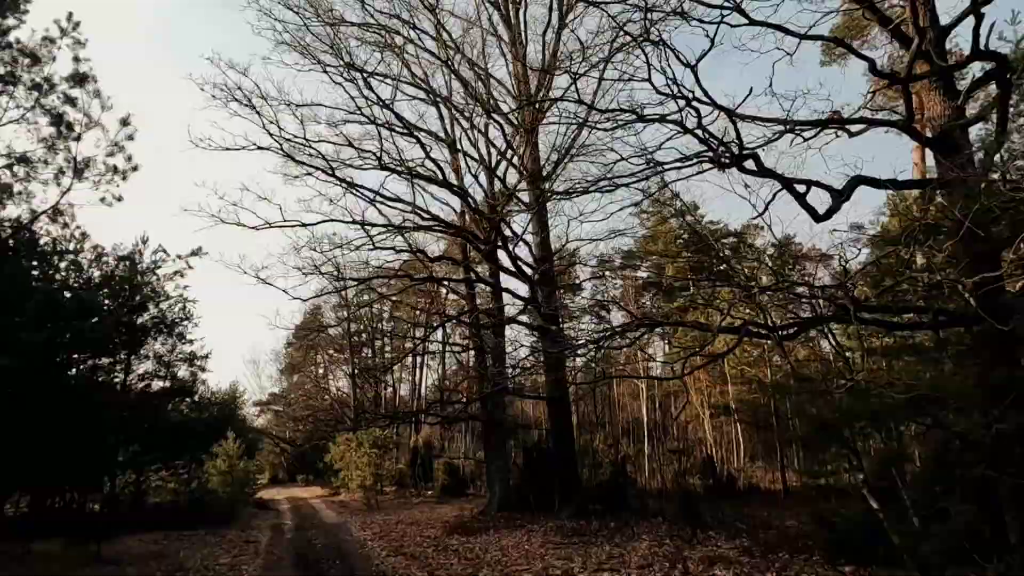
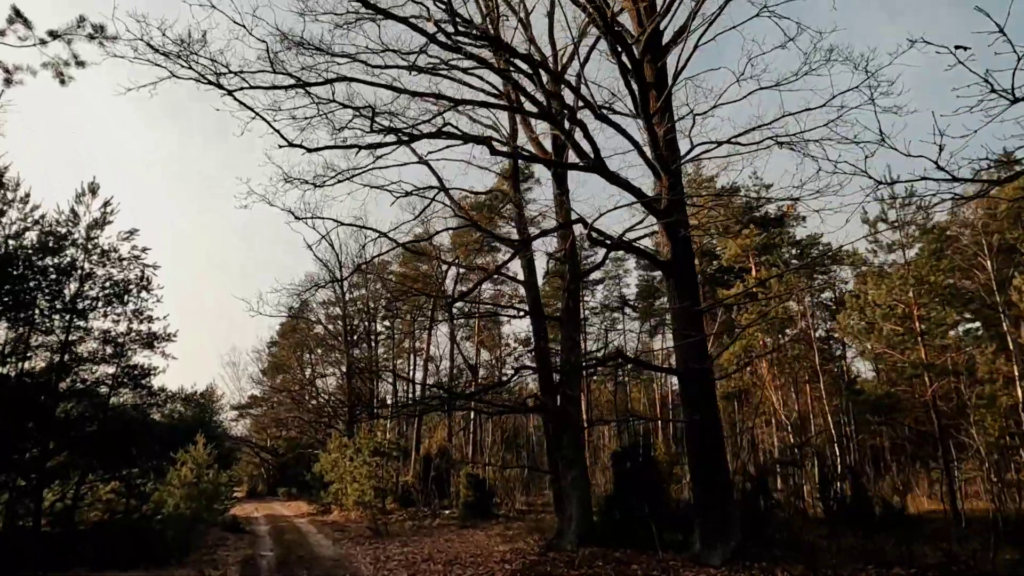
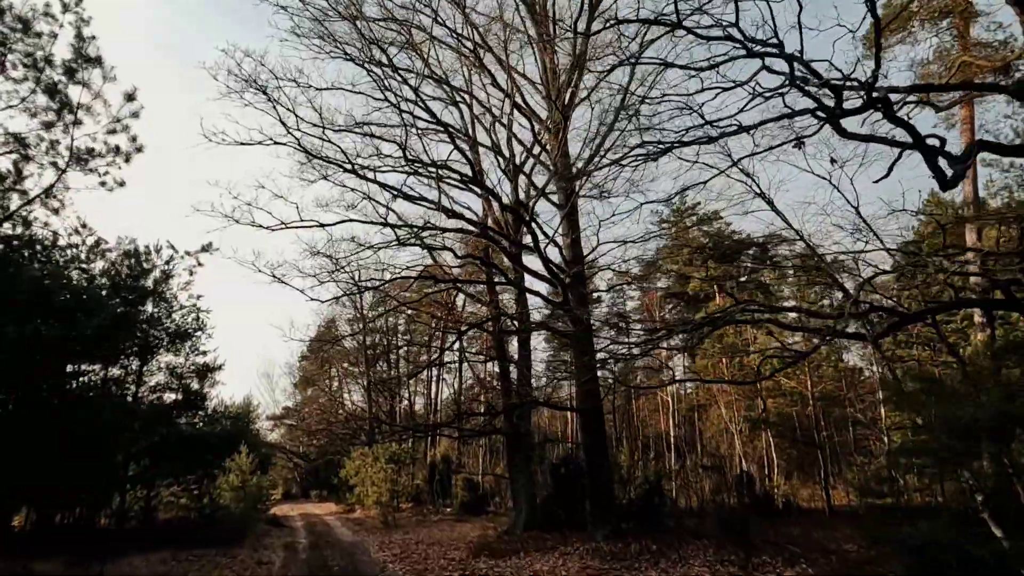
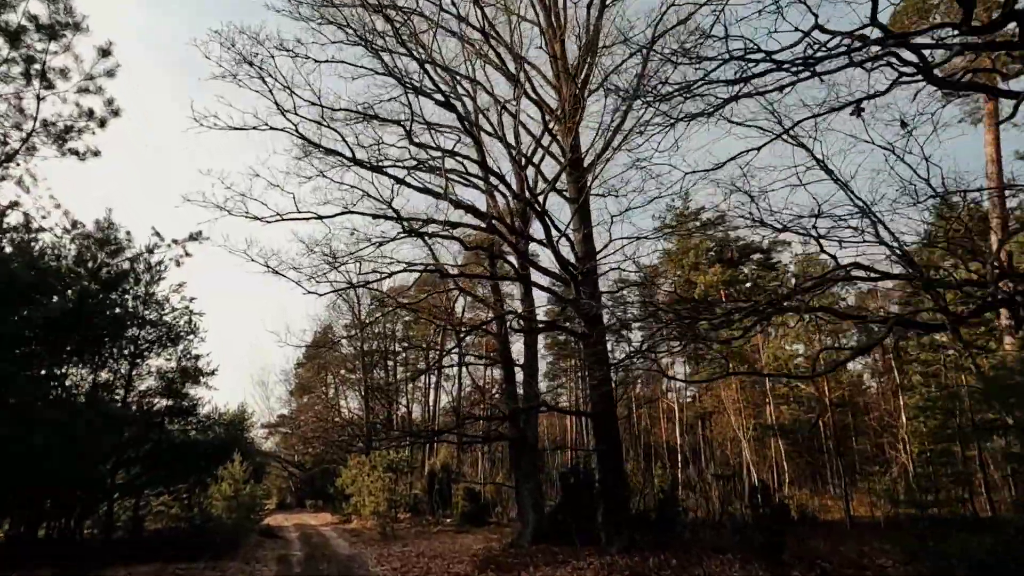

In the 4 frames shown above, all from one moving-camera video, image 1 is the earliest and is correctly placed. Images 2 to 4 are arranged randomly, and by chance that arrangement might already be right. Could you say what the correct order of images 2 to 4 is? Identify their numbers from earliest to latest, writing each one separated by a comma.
3, 4, 2
